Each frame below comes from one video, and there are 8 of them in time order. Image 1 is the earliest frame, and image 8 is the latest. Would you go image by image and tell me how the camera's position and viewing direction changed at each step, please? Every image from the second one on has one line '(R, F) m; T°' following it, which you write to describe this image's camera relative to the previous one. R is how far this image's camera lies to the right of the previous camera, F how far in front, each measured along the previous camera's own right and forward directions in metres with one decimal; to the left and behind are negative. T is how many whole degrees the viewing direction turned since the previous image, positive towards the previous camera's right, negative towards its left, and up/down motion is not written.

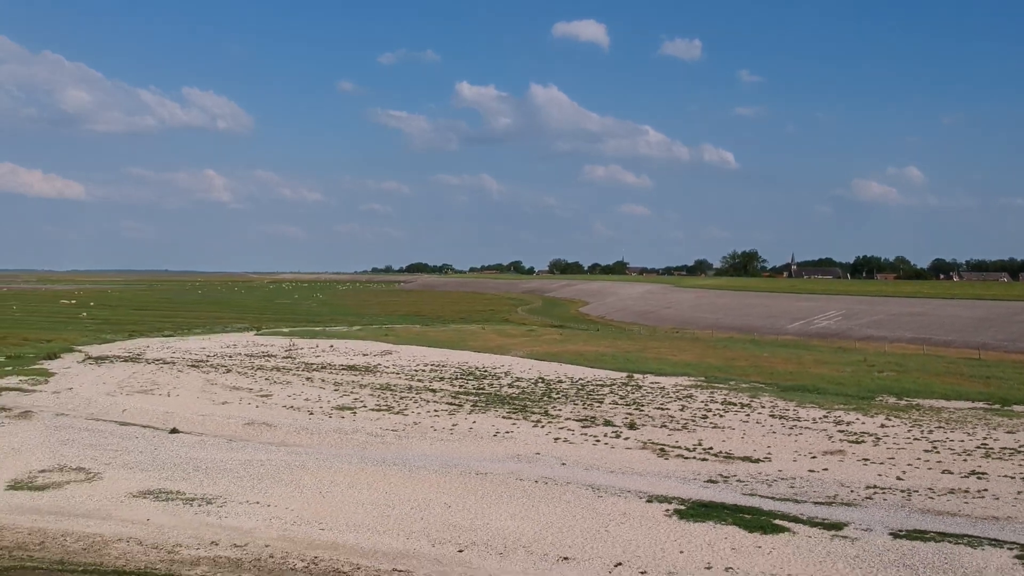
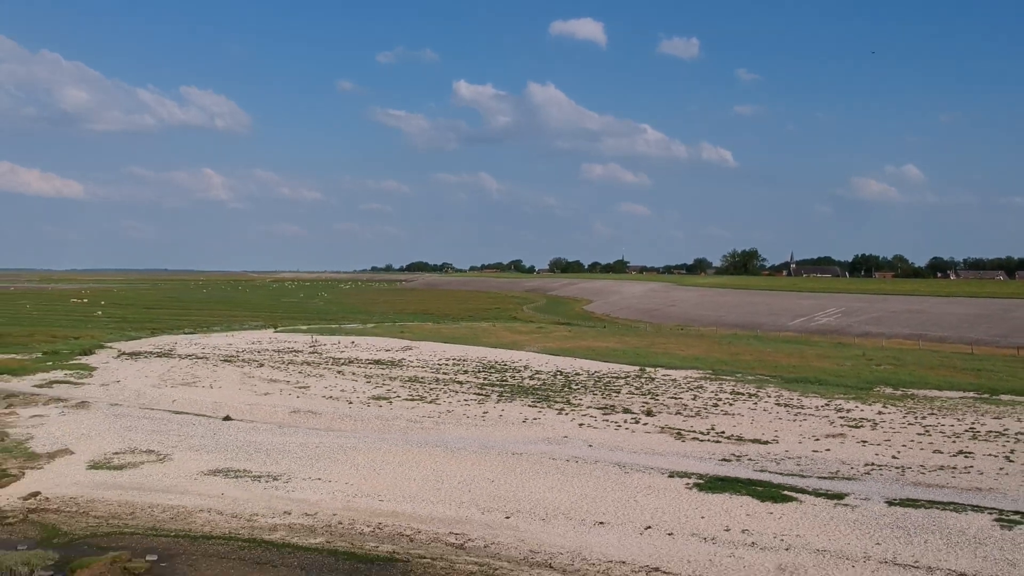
(-0.7, -1.8) m; 0°
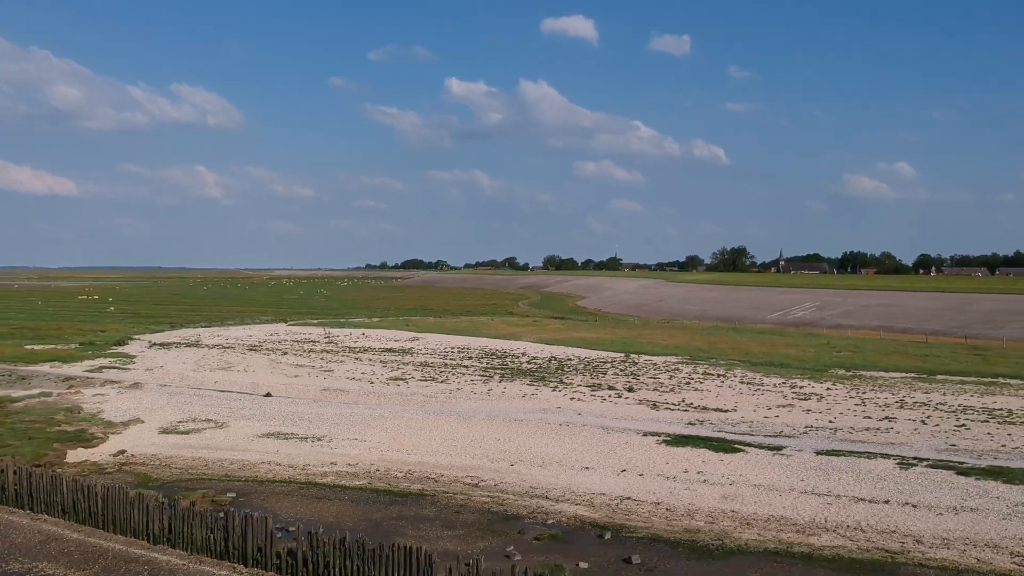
(-0.2, -3.7) m; 0°
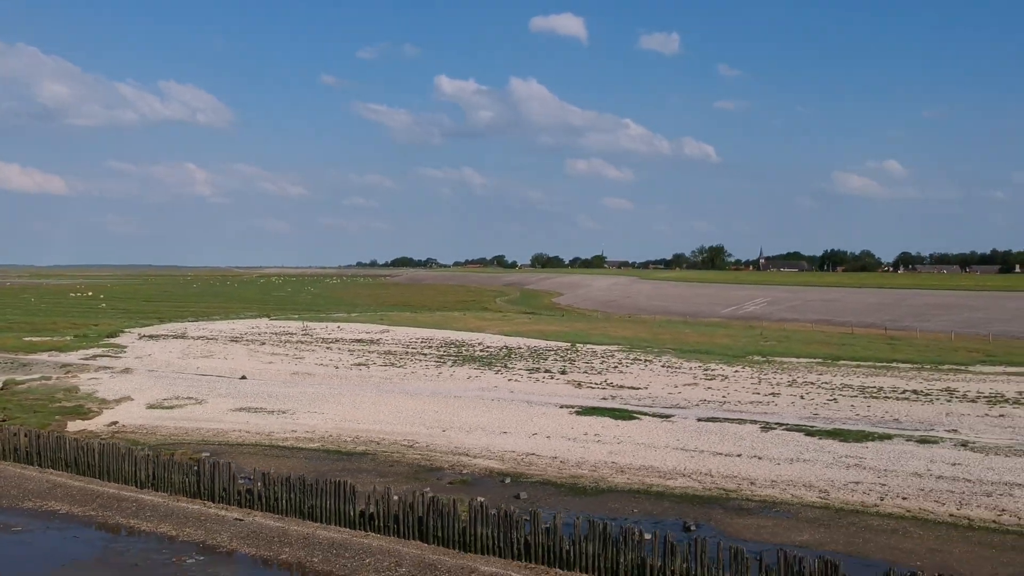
(+1.4, -3.6) m; 0°
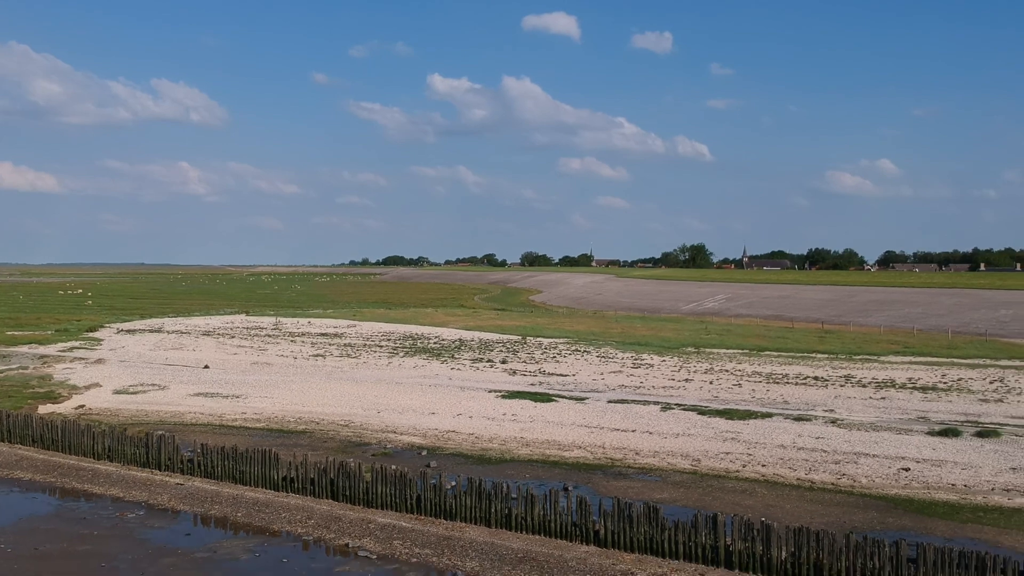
(+1.7, -2.4) m; 0°
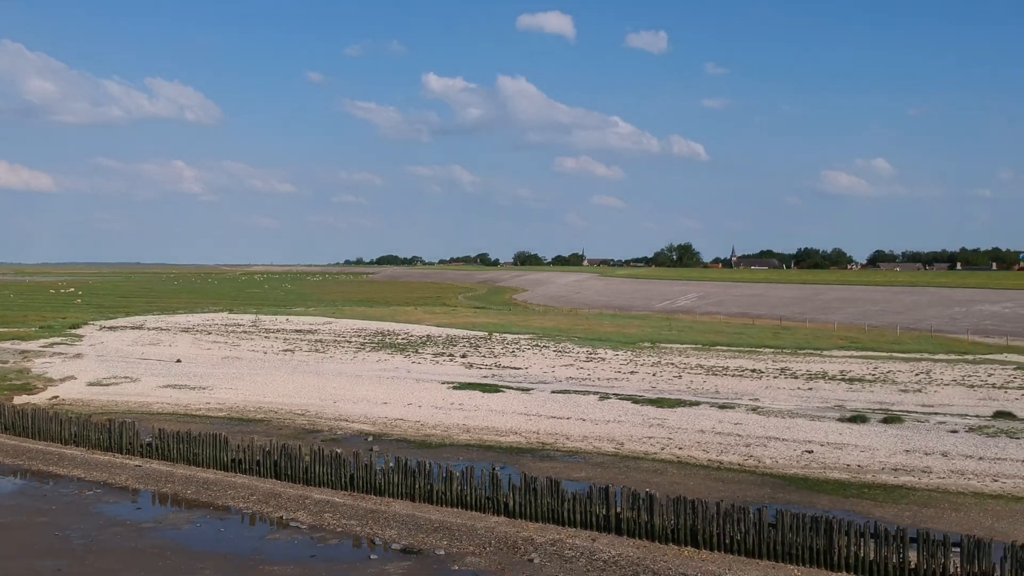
(+1.3, -1.5) m; 0°
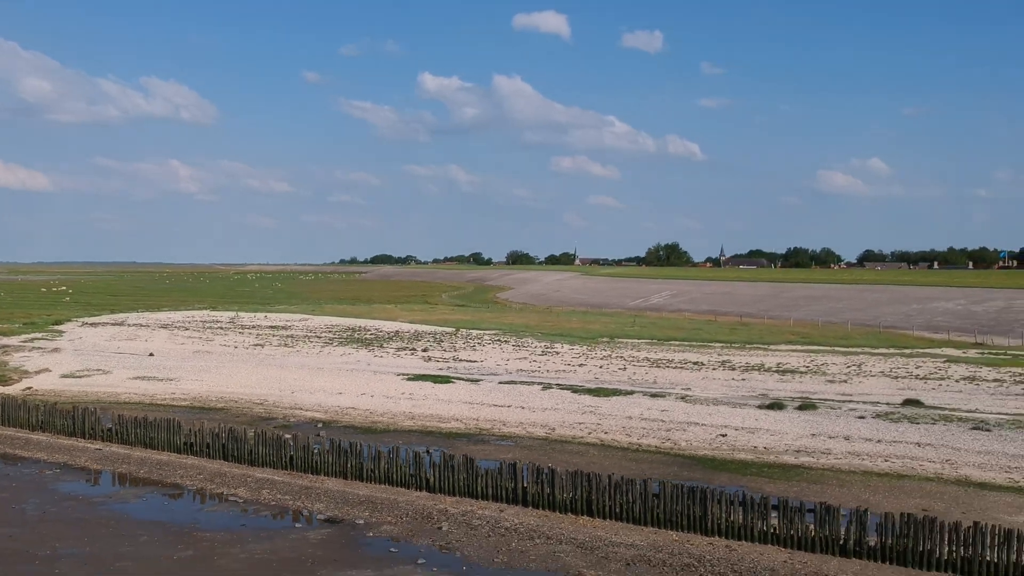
(+1.4, -1.4) m; 0°
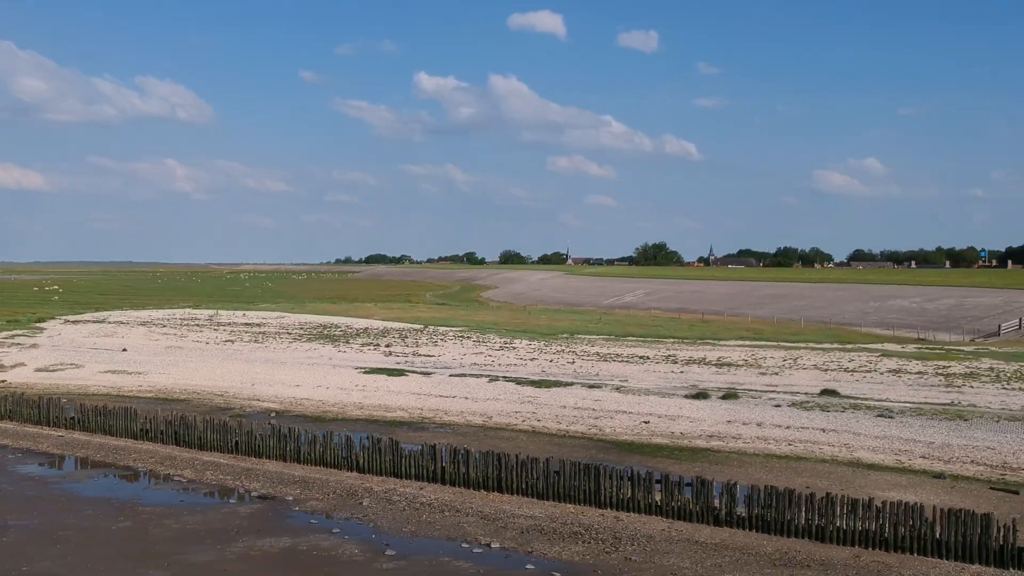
(+1.4, -1.5) m; 0°
